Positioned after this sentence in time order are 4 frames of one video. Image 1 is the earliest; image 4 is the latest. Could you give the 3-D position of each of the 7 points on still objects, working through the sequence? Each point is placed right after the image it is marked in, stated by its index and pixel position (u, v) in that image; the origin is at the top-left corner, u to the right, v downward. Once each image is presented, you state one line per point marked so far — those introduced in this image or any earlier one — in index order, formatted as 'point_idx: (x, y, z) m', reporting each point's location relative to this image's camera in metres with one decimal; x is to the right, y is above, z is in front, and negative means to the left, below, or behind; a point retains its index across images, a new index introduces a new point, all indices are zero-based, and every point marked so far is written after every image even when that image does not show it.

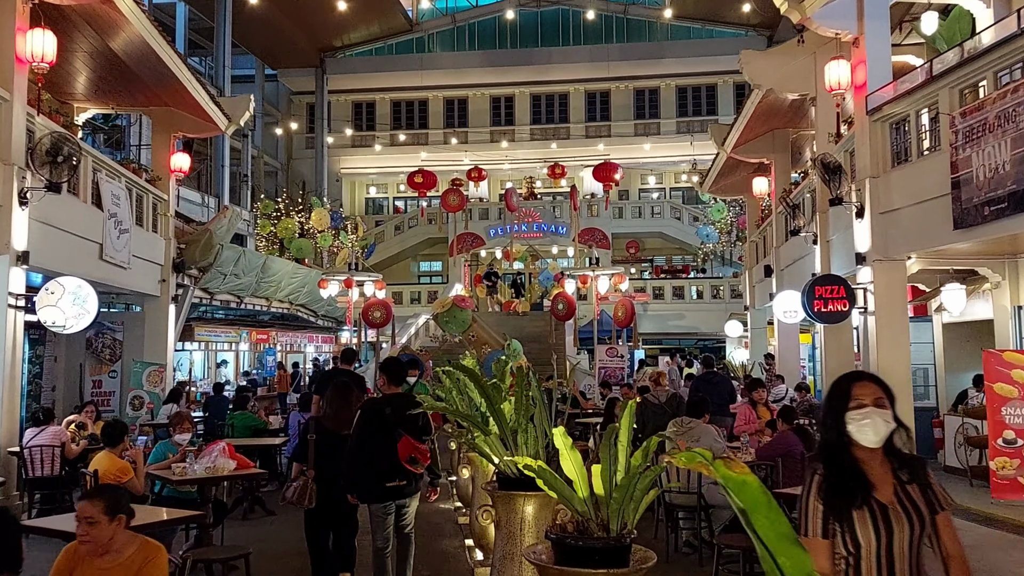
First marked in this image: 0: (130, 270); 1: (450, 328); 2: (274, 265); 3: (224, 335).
0: (-5.2, +0.2, +10.5) m
1: (-1.3, -0.8, +16.6) m
2: (-5.2, +0.5, +17.2) m
3: (-6.1, -1.0, +16.5) m
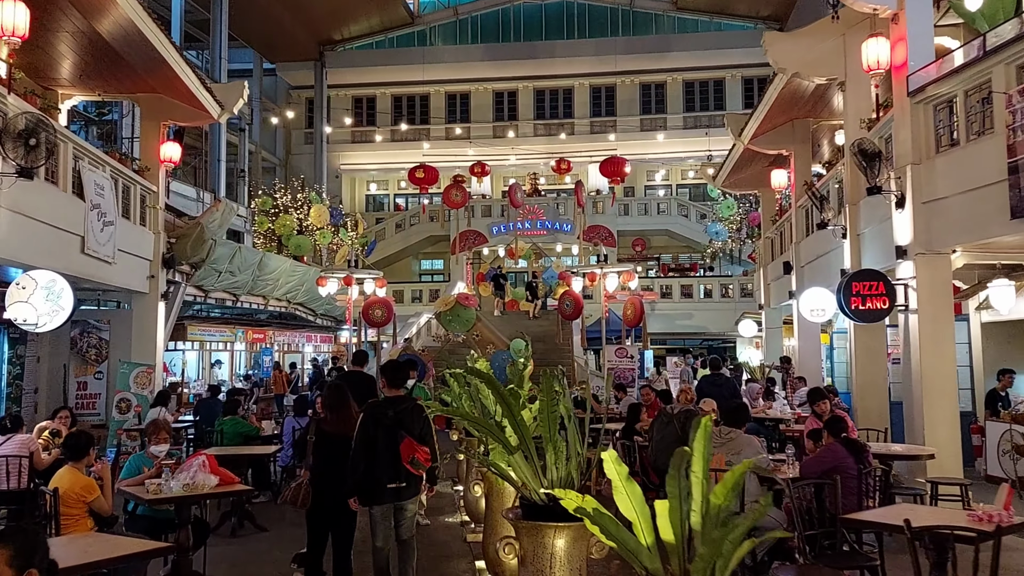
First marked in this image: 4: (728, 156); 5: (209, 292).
0: (-5.1, +0.3, +9.9) m
1: (-1.2, -0.8, +16.0) m
2: (-5.1, +0.5, +16.6) m
3: (-6.0, -1.0, +15.9) m
4: (+4.1, +2.4, +14.6) m
5: (-5.7, -0.1, +14.8) m
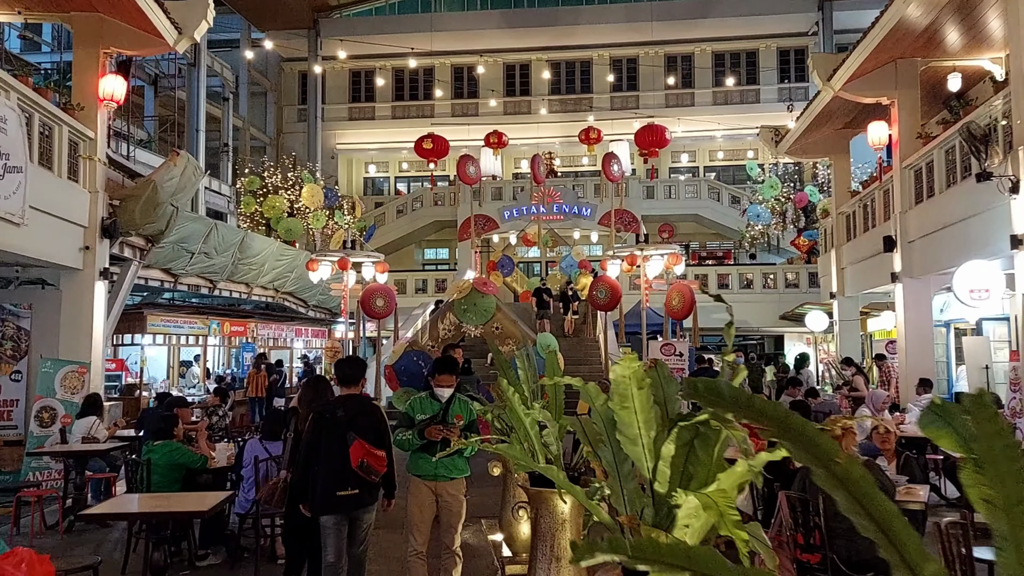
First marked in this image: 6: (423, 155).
0: (-4.6, +0.6, +7.4) m
1: (-0.7, -0.5, +13.4) m
2: (-4.7, +0.8, +14.0) m
3: (-5.6, -0.7, +13.3) m
4: (+4.5, +2.7, +12.0) m
5: (-5.3, +0.2, +12.2) m
6: (-2.2, +3.2, +18.5) m
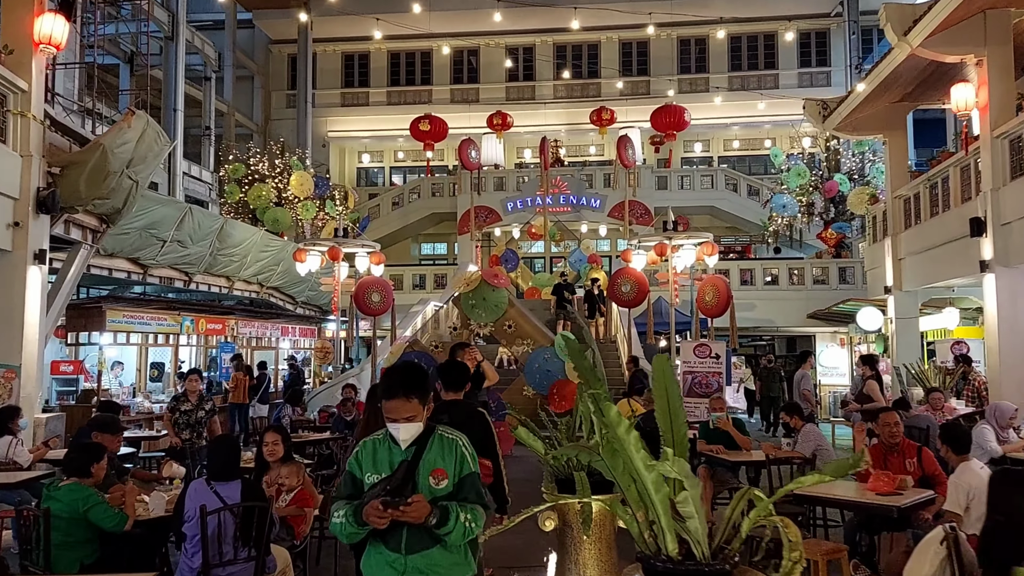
0: (-4.3, +0.7, +5.8) m
1: (-0.5, -0.4, +11.8) m
2: (-4.5, +1.0, +12.4) m
3: (-5.4, -0.5, +11.7) m
4: (+4.8, +2.8, +10.5) m
5: (-5.0, +0.3, +10.6) m
6: (-2.0, +3.3, +16.9) m
